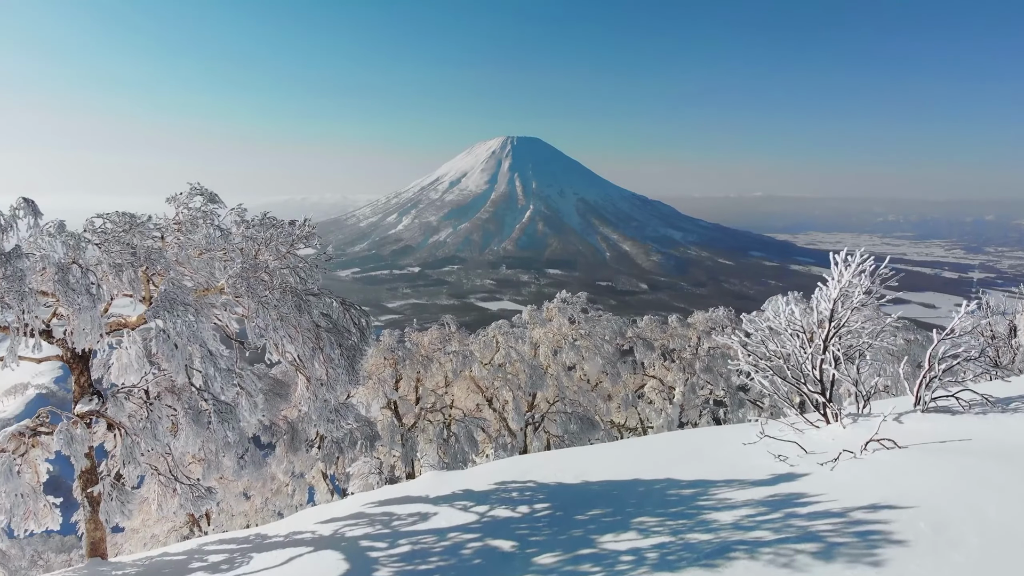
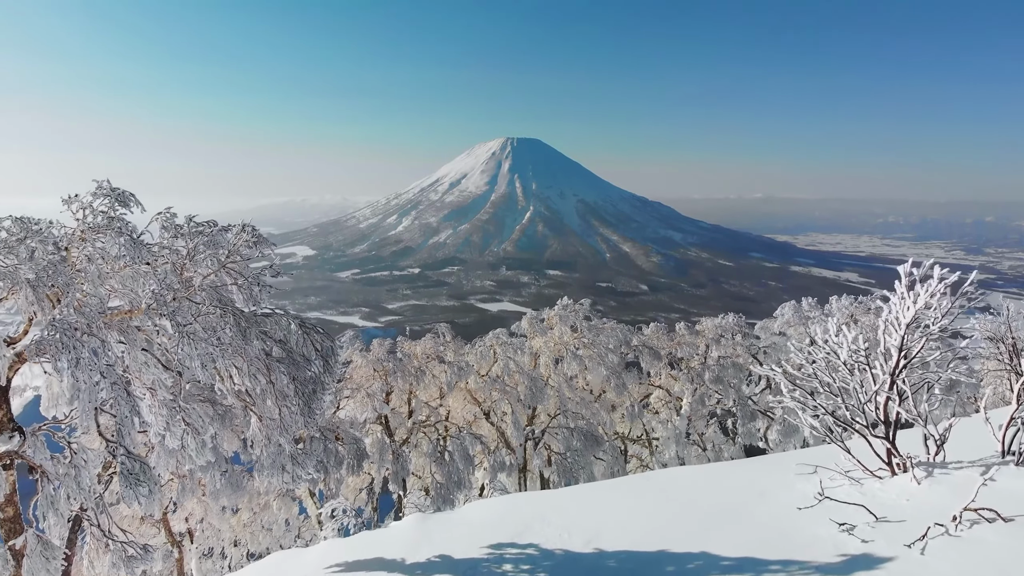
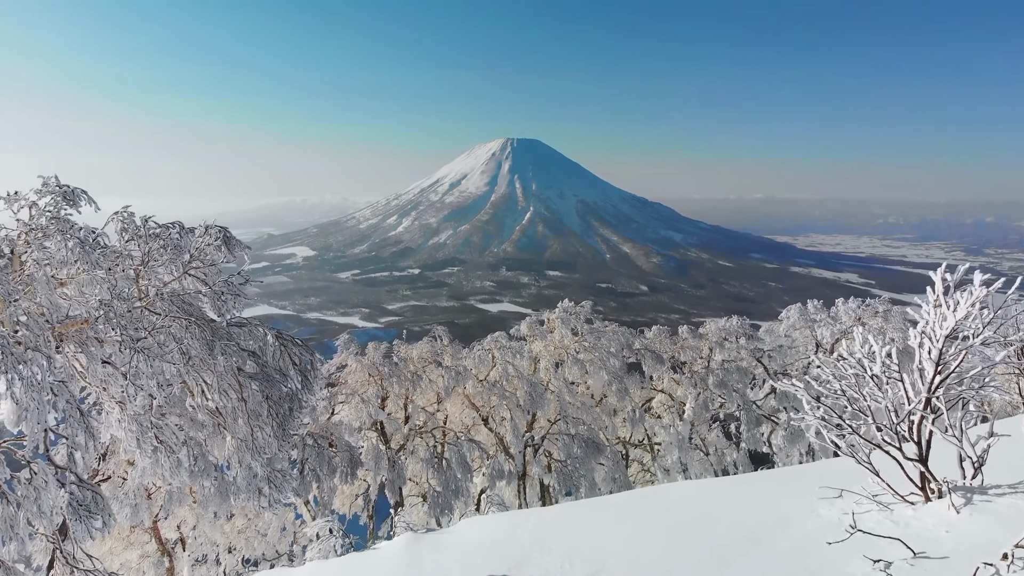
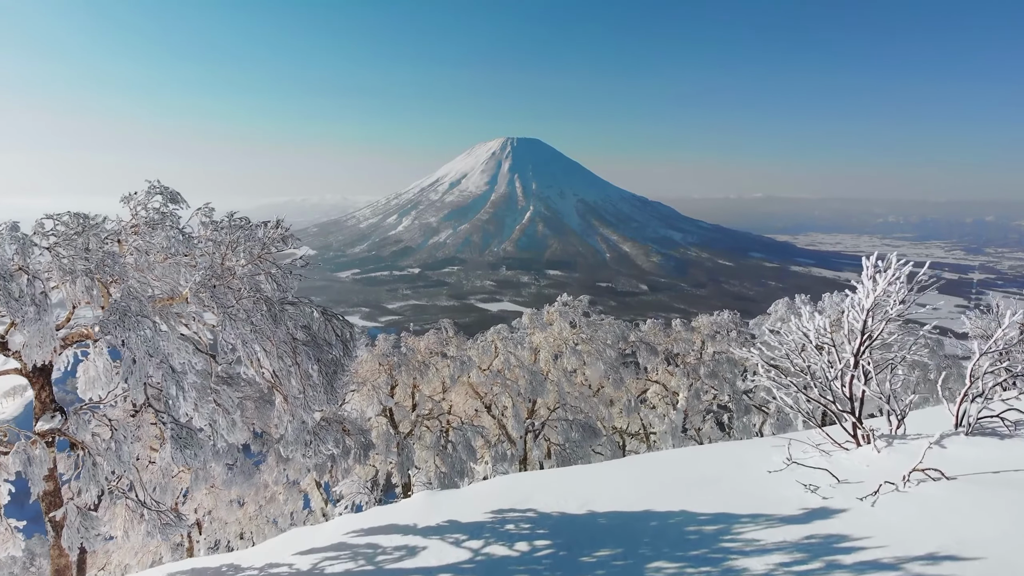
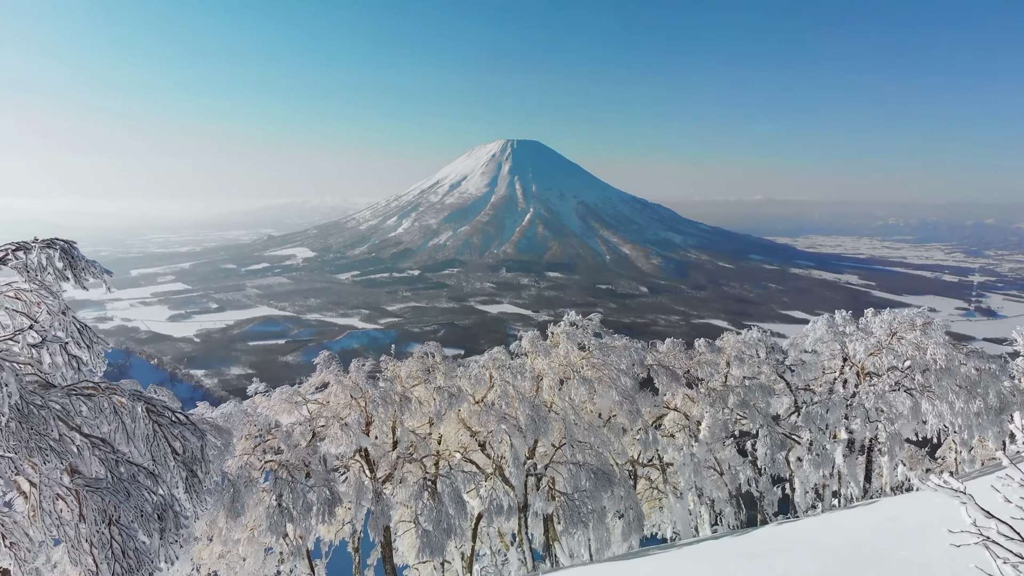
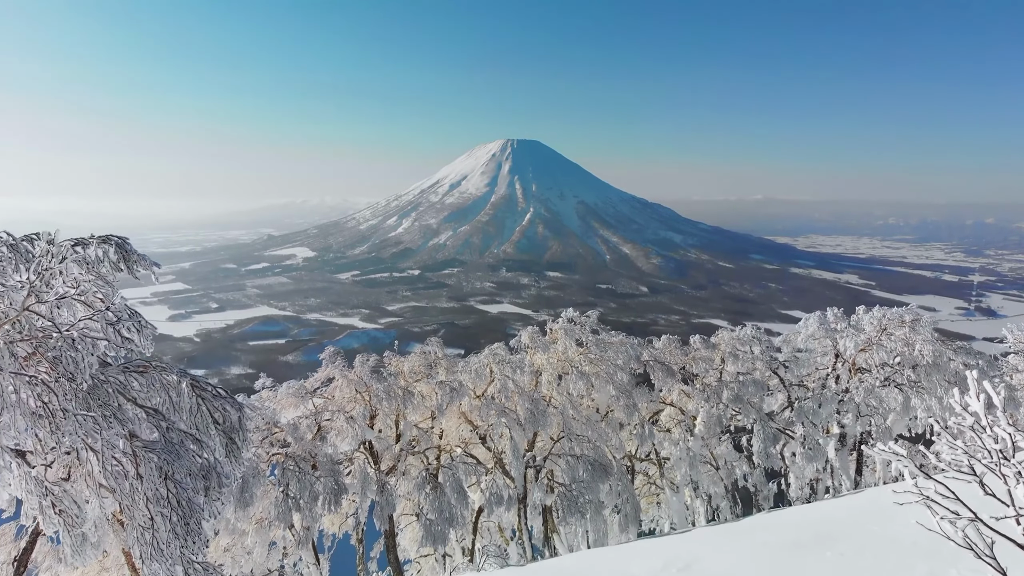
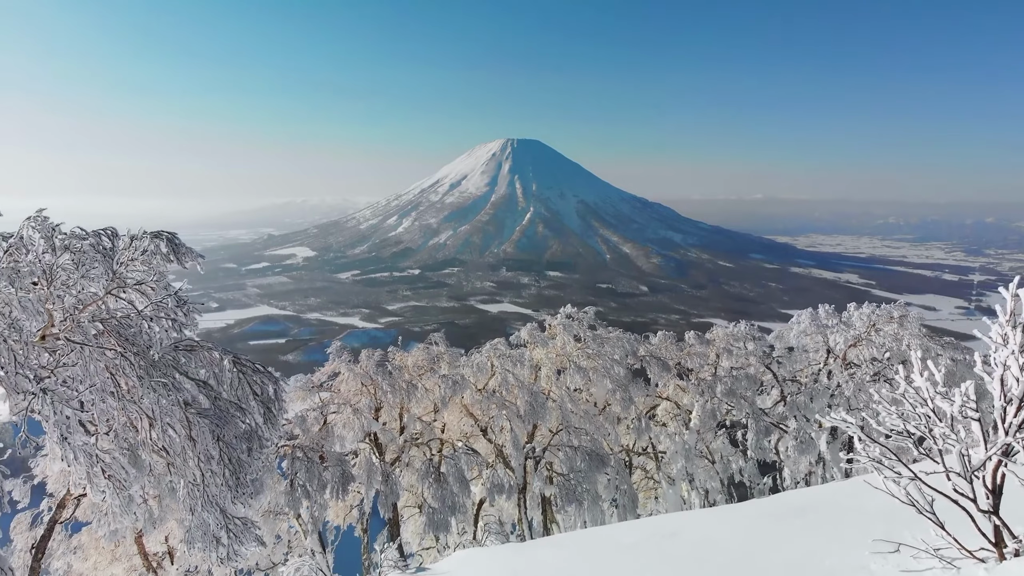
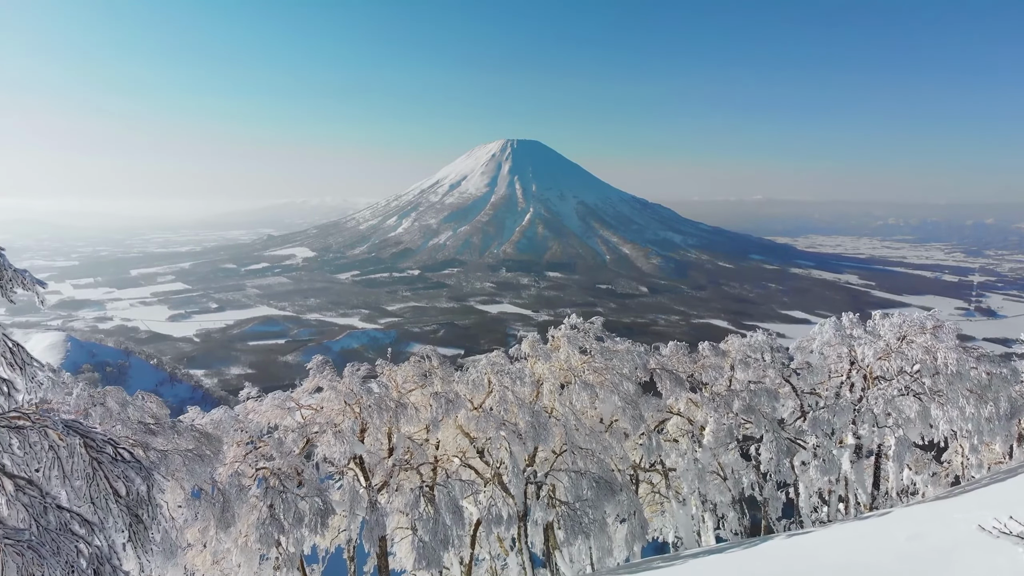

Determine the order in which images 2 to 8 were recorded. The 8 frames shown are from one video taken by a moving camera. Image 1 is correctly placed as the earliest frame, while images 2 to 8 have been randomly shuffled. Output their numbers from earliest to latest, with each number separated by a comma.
4, 2, 3, 7, 6, 5, 8
